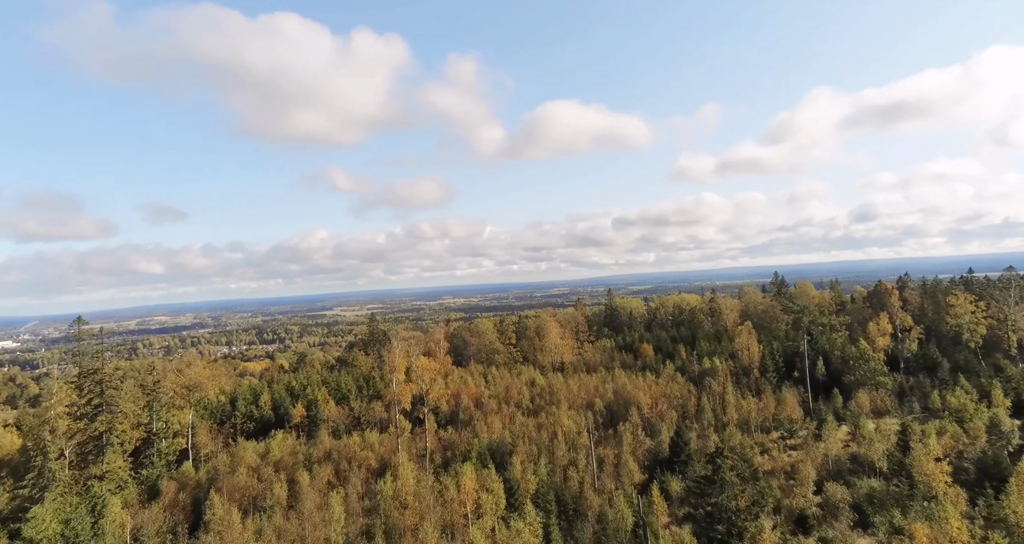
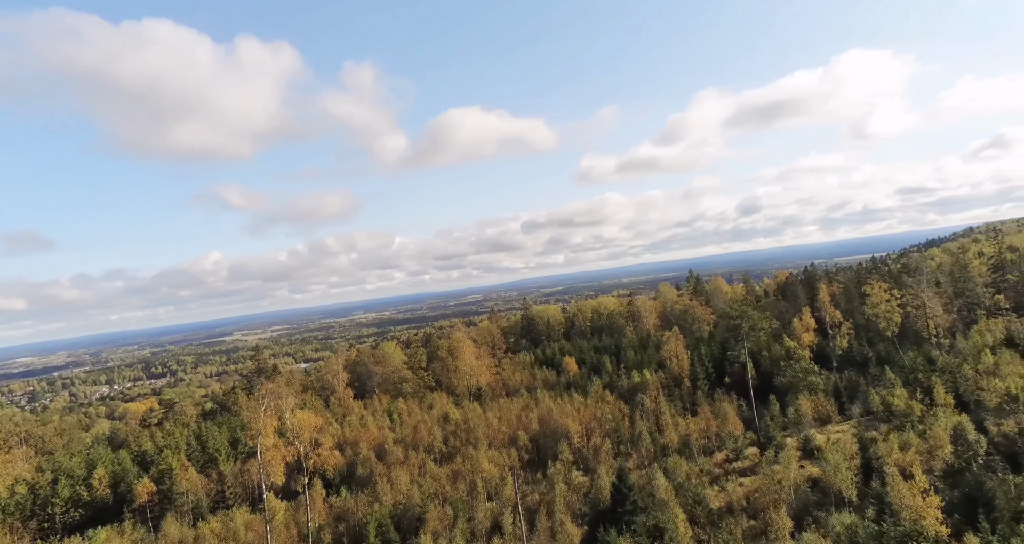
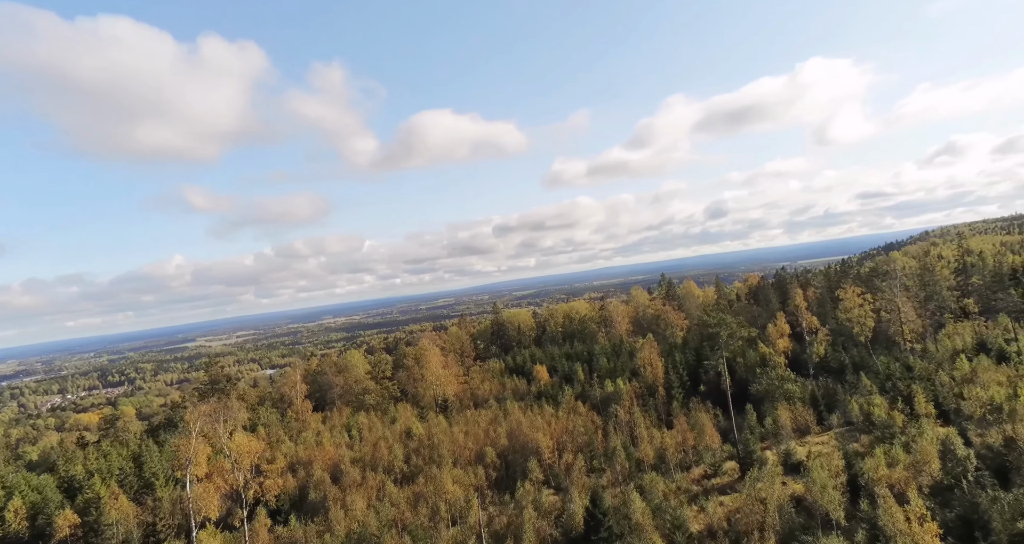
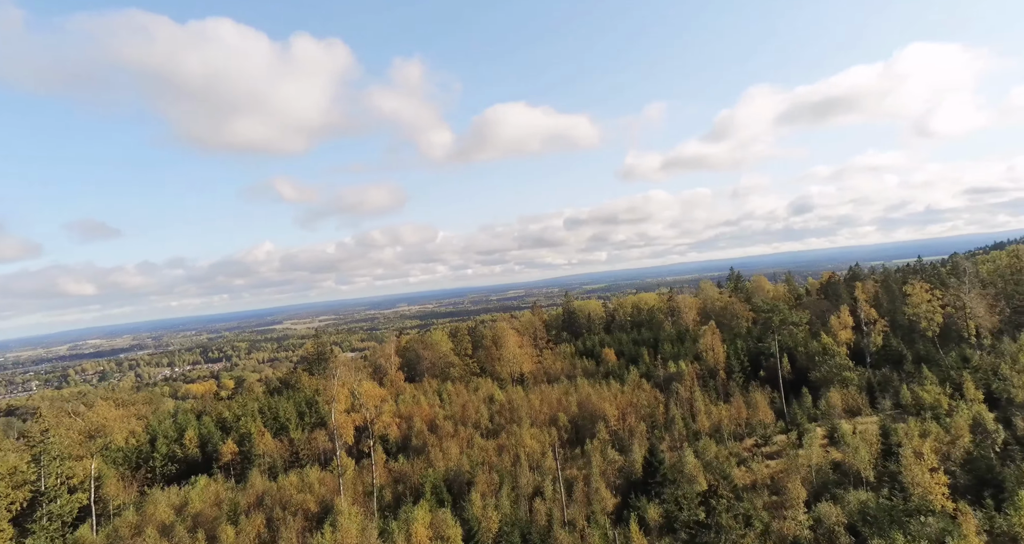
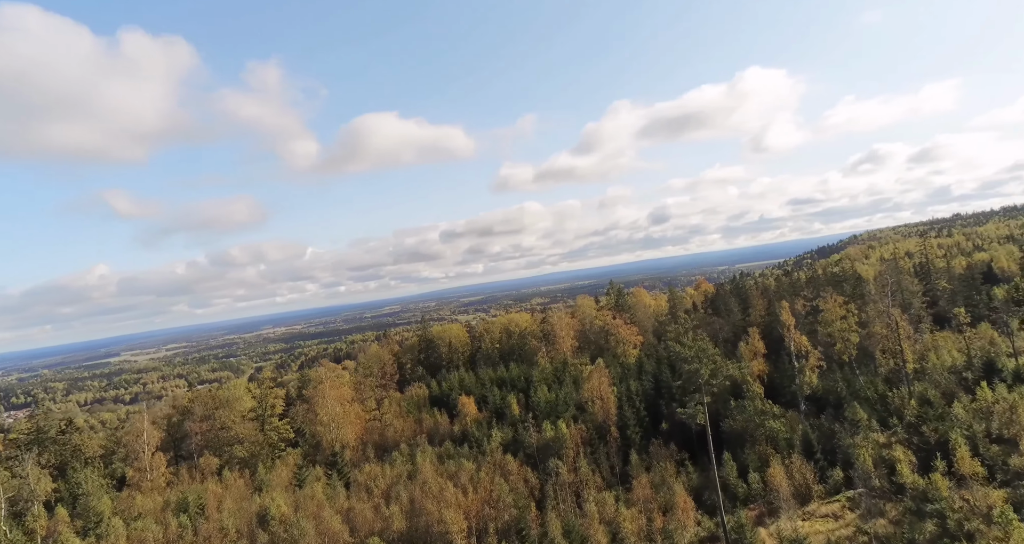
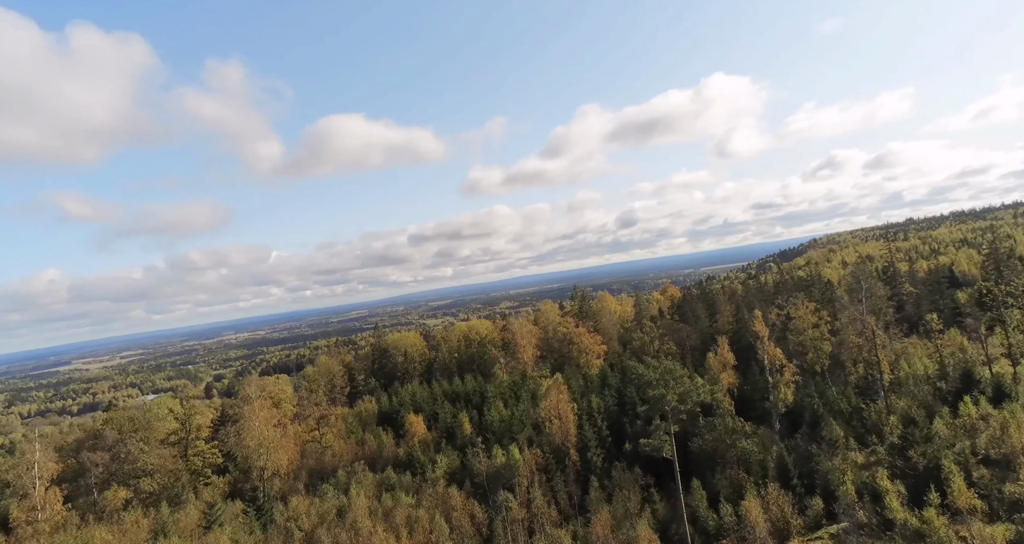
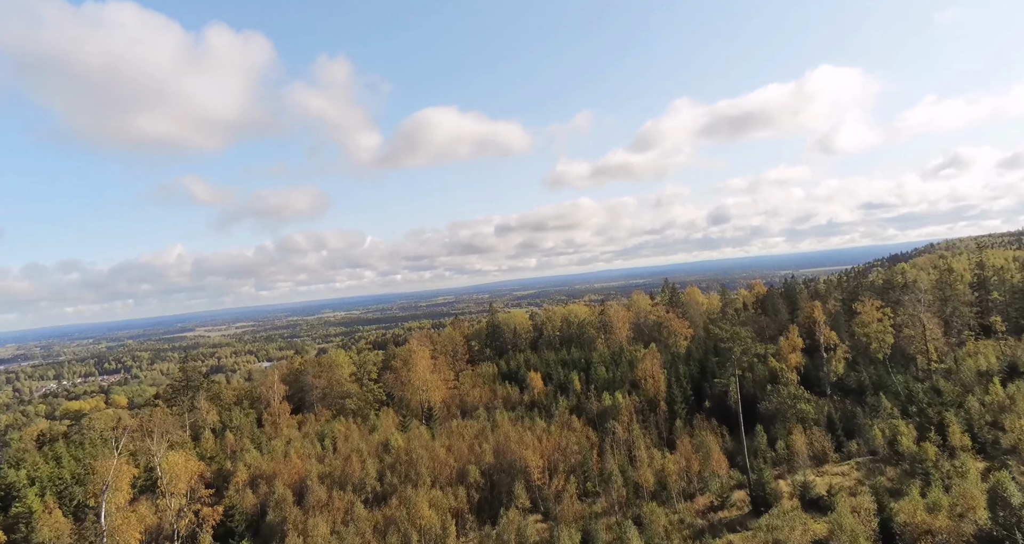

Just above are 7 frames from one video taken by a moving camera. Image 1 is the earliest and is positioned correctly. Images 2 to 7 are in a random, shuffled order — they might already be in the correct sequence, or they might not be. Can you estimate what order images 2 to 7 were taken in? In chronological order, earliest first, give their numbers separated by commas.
4, 2, 3, 7, 5, 6
